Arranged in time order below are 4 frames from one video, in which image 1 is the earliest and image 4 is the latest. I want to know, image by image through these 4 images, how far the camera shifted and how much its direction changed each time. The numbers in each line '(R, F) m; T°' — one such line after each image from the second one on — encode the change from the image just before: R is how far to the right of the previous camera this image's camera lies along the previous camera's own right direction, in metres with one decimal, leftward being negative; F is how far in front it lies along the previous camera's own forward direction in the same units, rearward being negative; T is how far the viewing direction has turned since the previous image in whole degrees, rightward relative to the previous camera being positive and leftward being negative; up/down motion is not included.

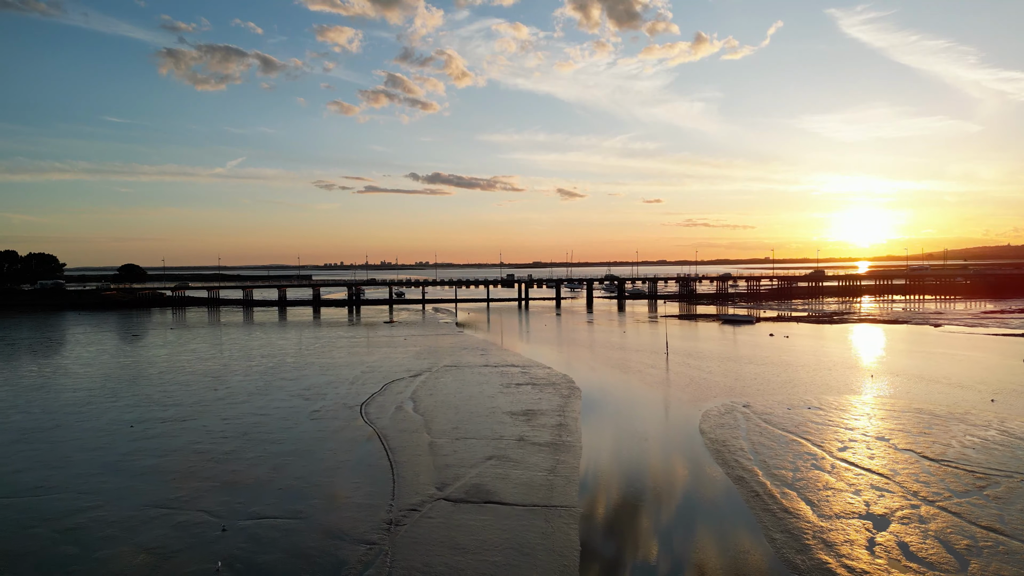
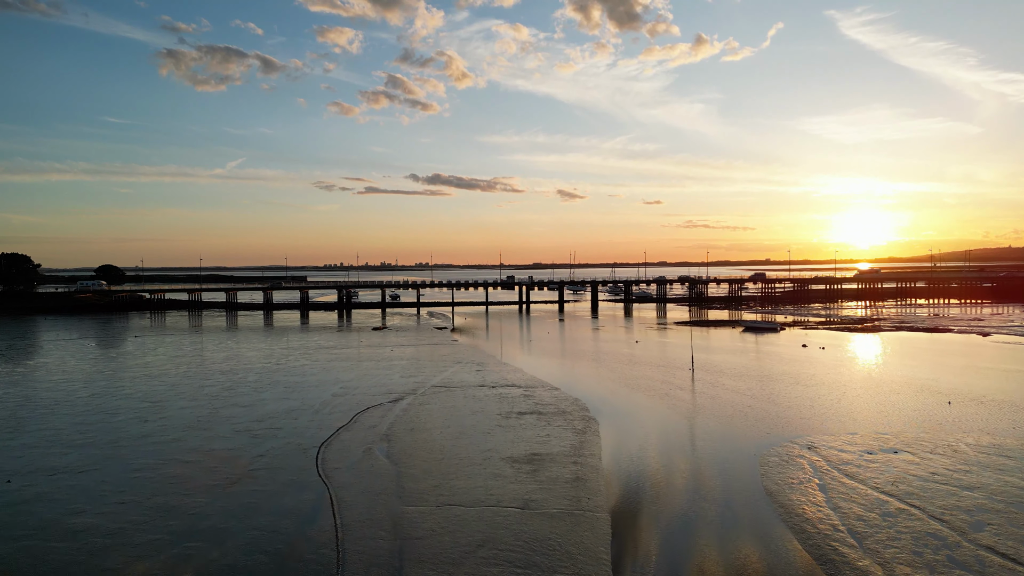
(0.0, +4.3) m; 0°
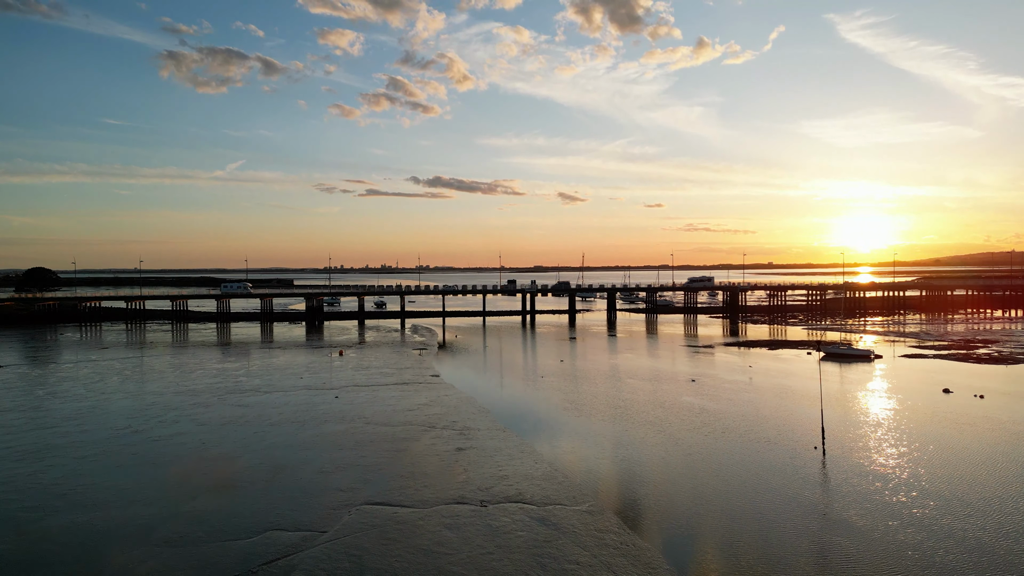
(-0.1, +11.1) m; 0°
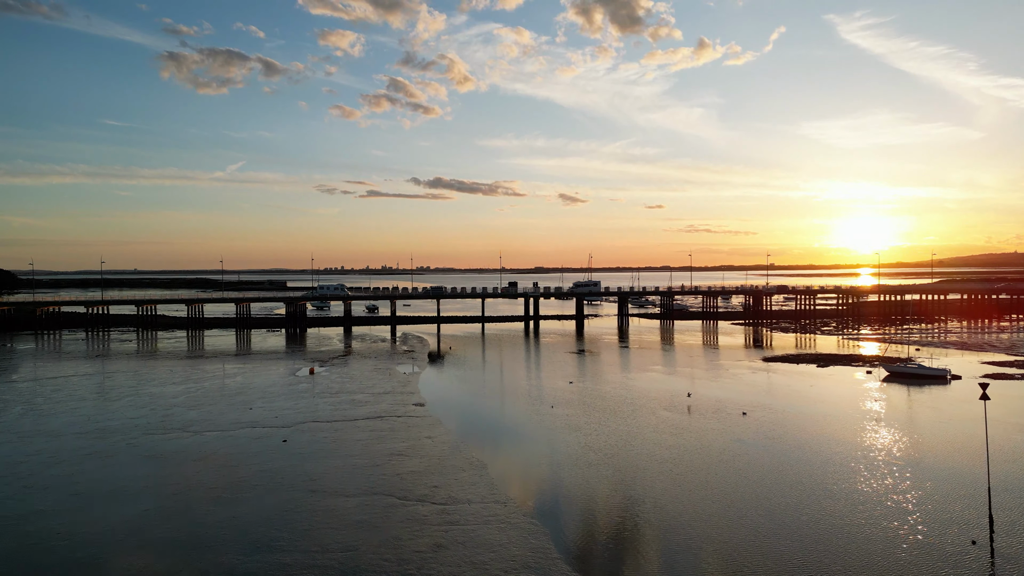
(-0.1, +5.5) m; 0°
